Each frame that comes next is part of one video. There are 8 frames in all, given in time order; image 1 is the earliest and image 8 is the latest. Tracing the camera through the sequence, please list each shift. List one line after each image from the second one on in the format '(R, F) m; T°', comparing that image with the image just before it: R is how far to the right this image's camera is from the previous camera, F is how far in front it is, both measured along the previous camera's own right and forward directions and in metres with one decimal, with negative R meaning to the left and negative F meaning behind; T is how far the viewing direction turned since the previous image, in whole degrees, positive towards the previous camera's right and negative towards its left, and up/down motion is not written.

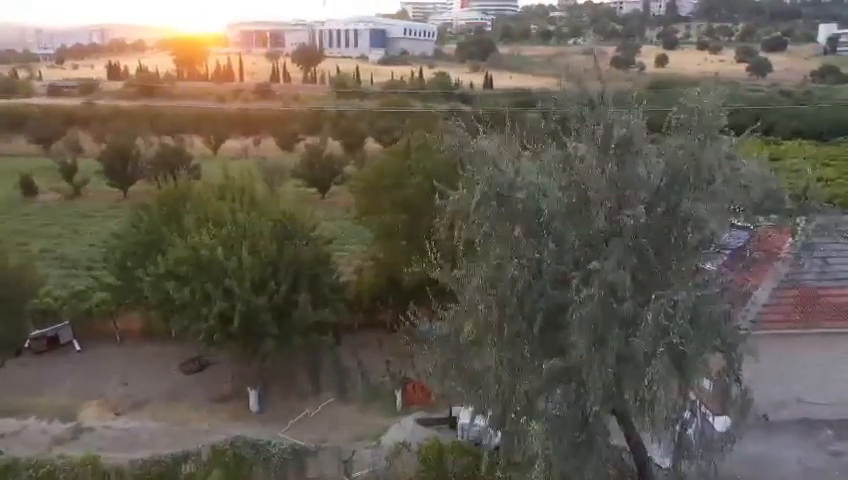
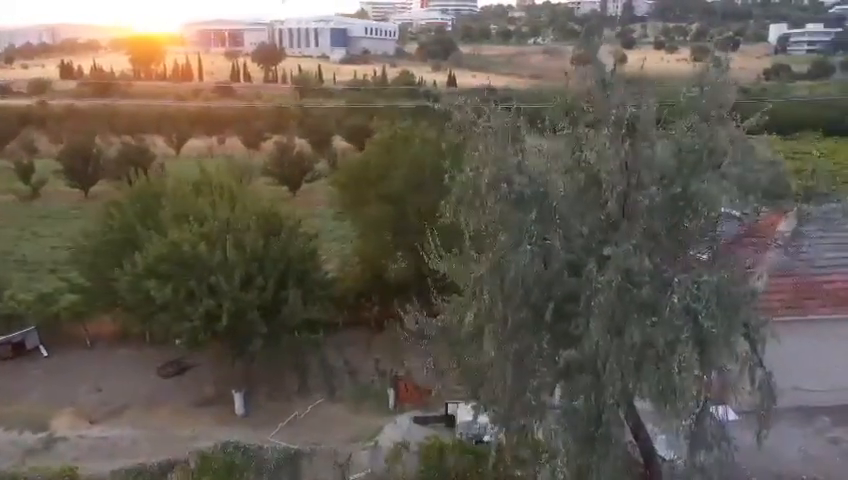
(-0.6, +0.4) m; +3°
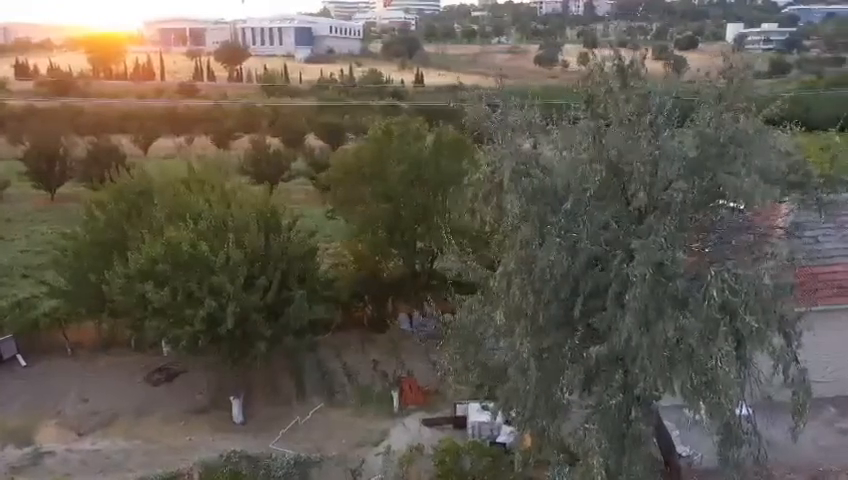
(-0.7, +0.4) m; +3°
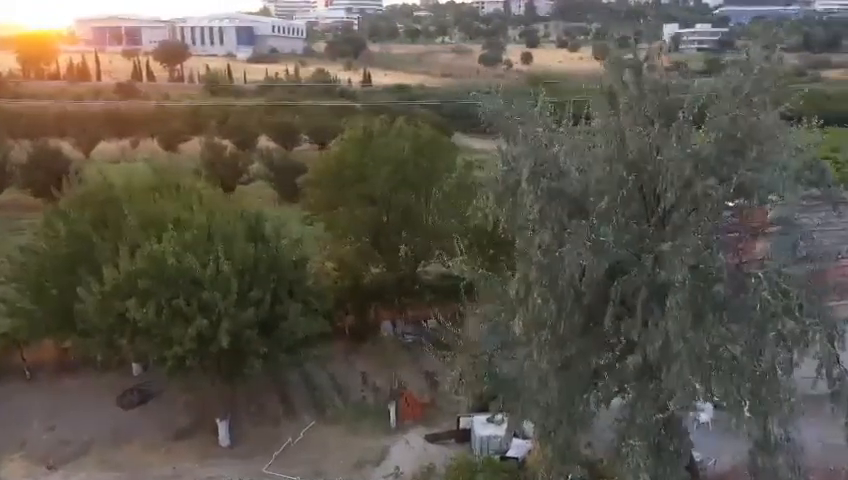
(-0.9, +0.7) m; +5°
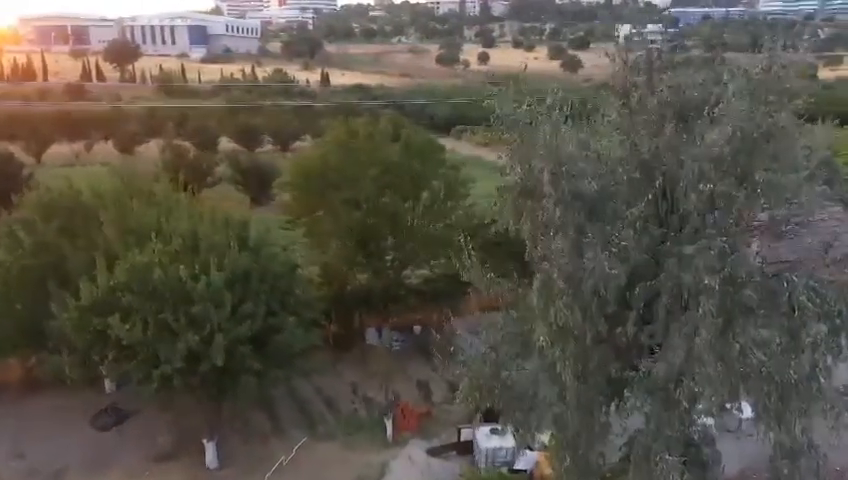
(-0.6, +0.5) m; +4°
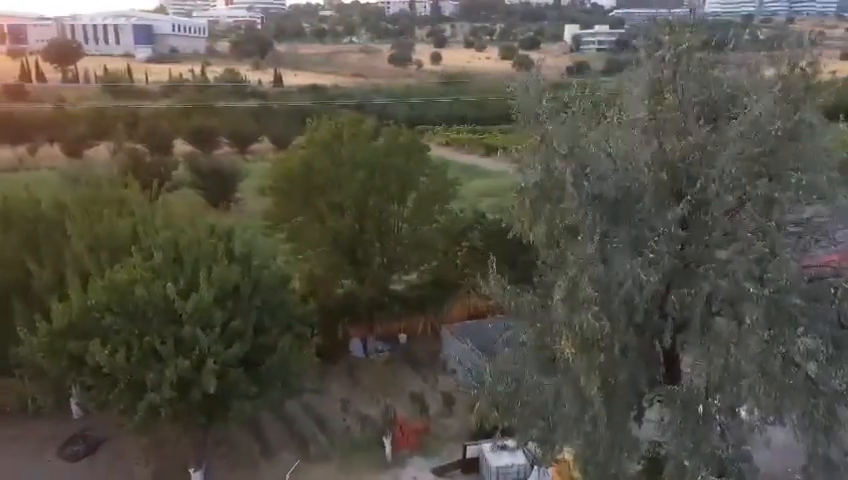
(-0.7, +0.7) m; +4°
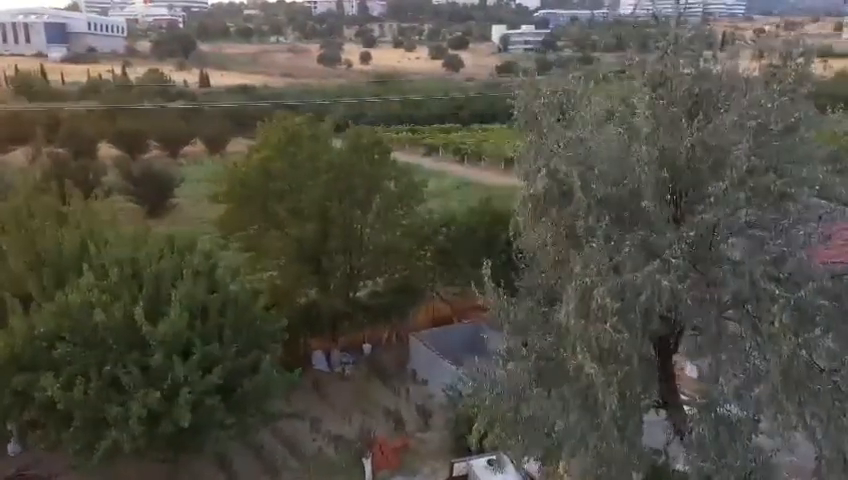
(-0.6, +0.7) m; +6°
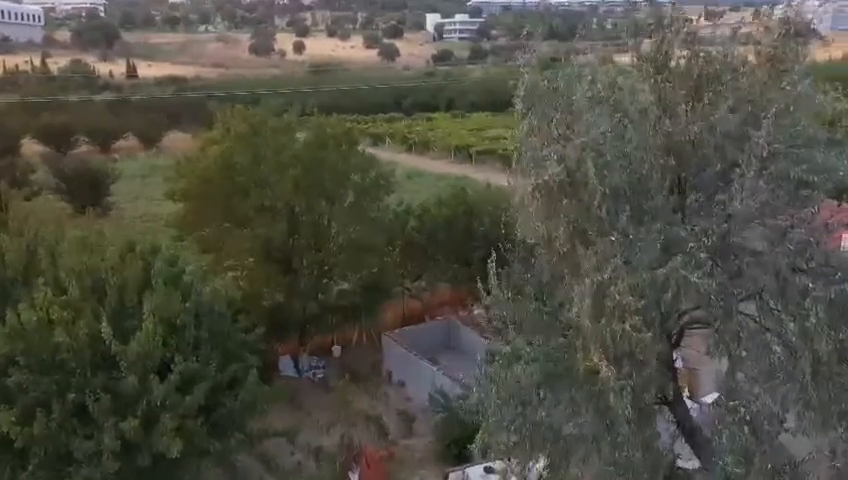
(-0.6, +0.7) m; +5°
